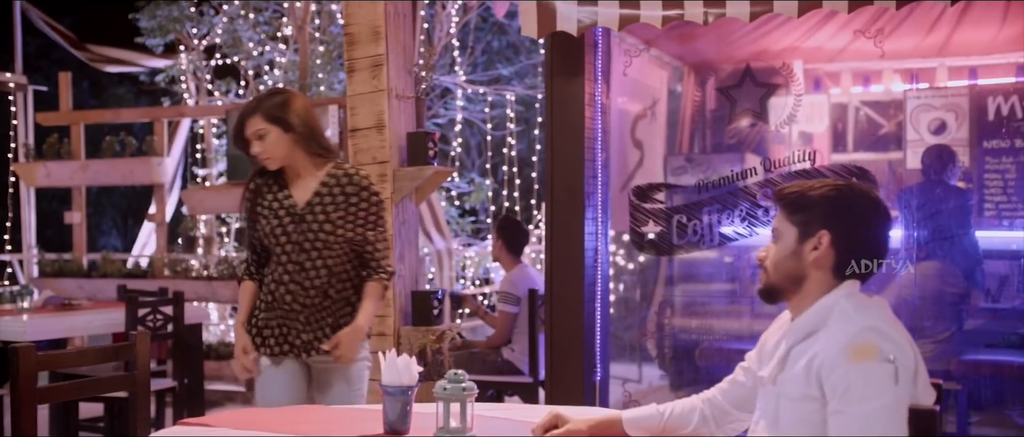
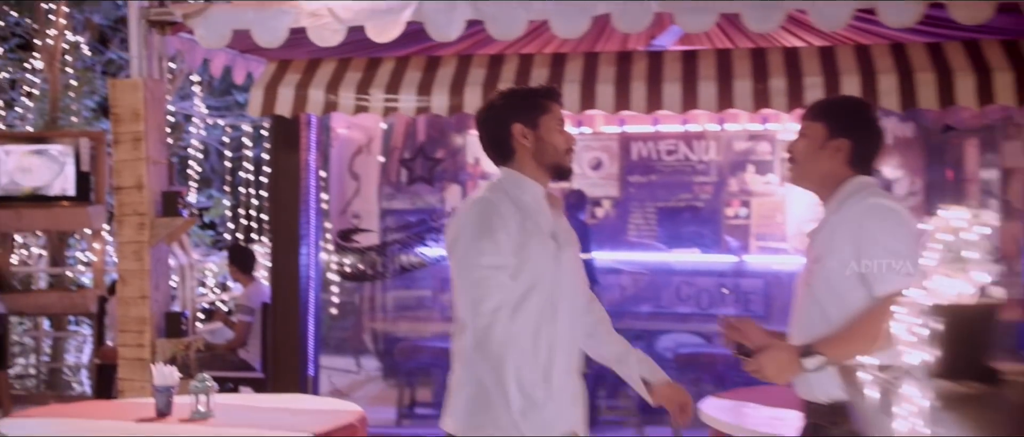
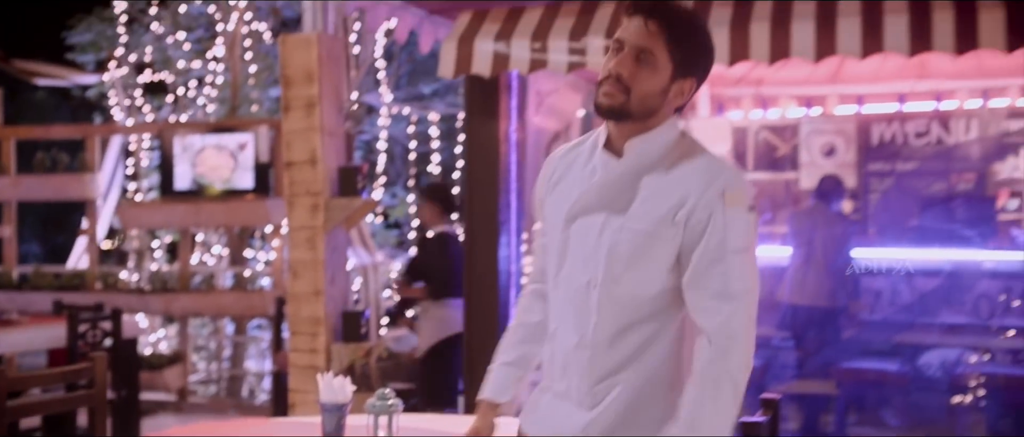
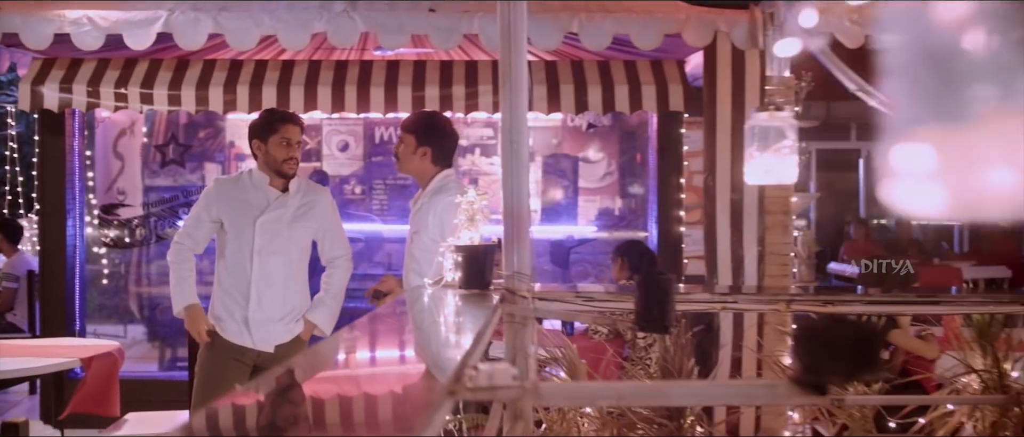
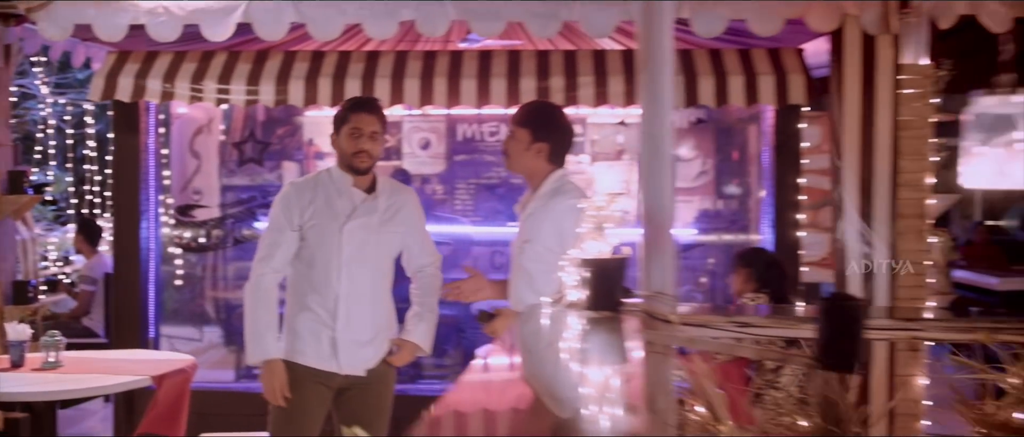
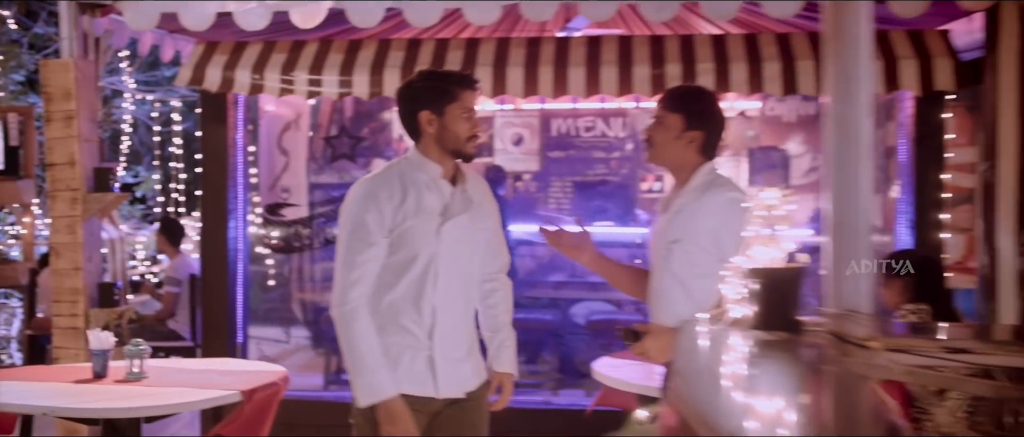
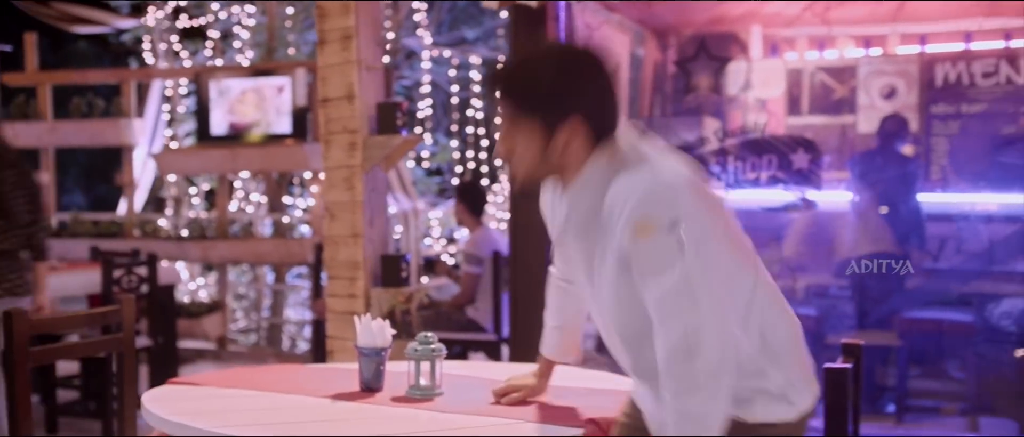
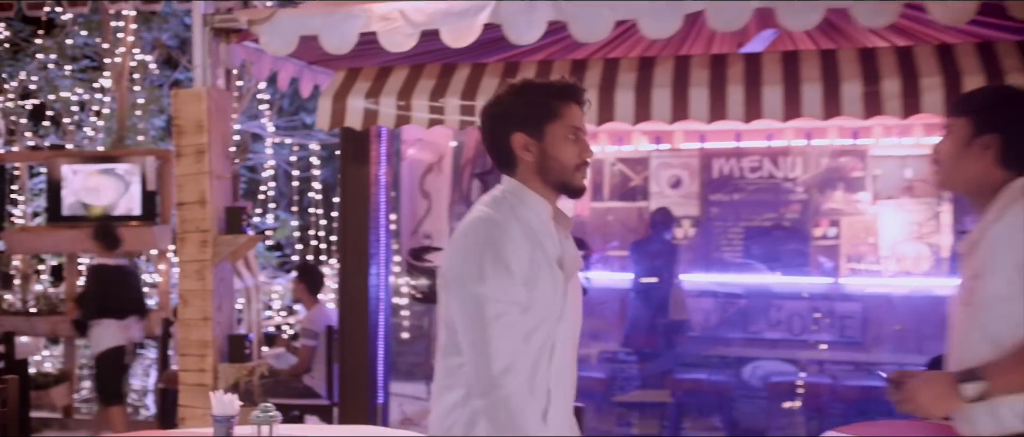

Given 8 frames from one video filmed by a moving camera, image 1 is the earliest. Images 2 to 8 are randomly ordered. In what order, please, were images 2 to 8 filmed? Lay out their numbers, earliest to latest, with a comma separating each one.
7, 3, 8, 2, 6, 5, 4
